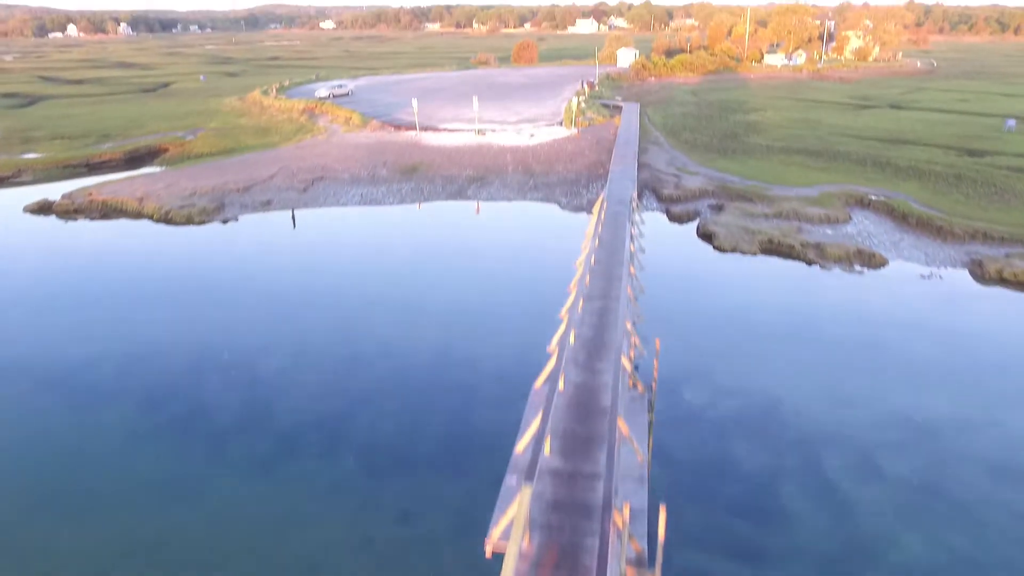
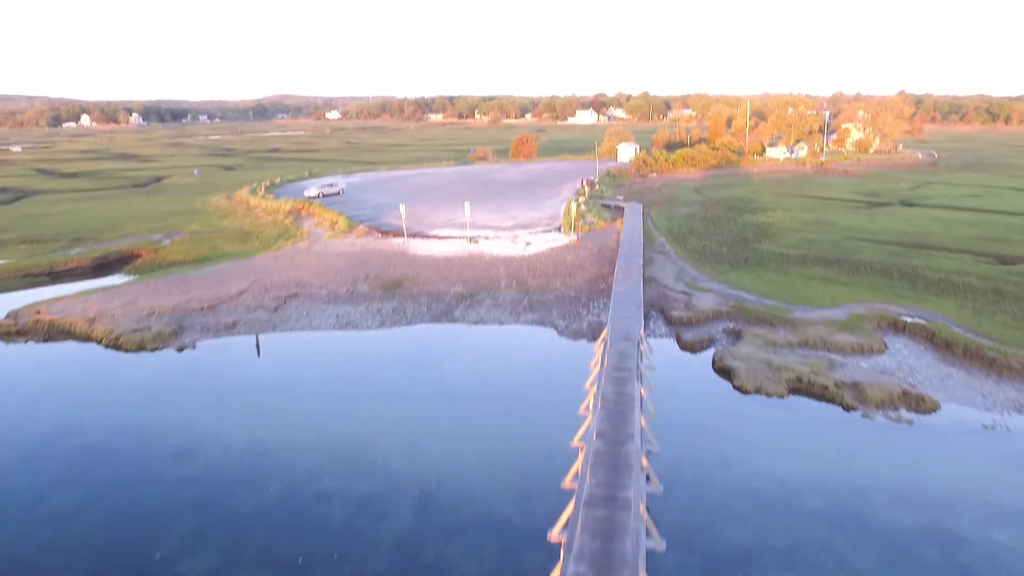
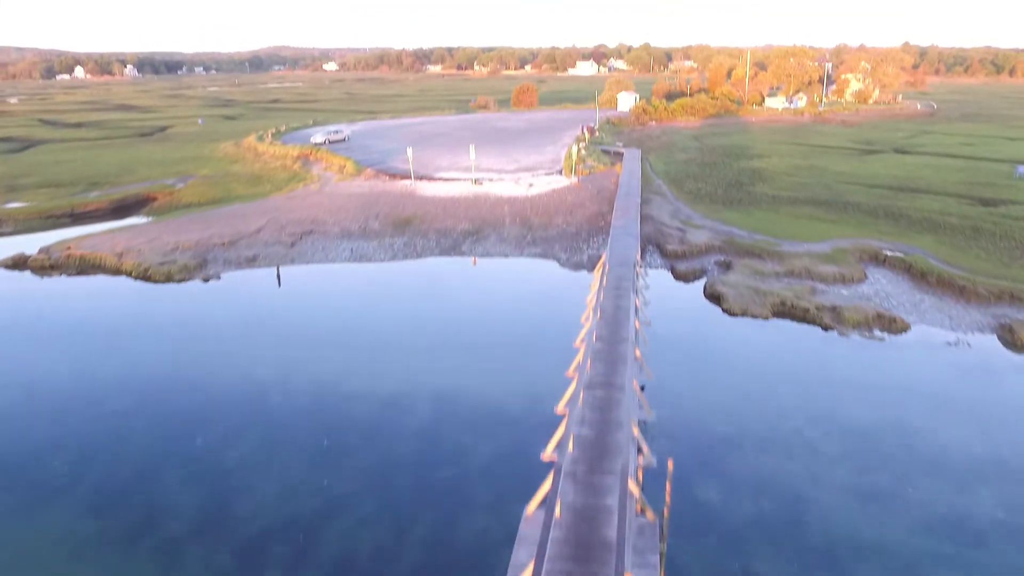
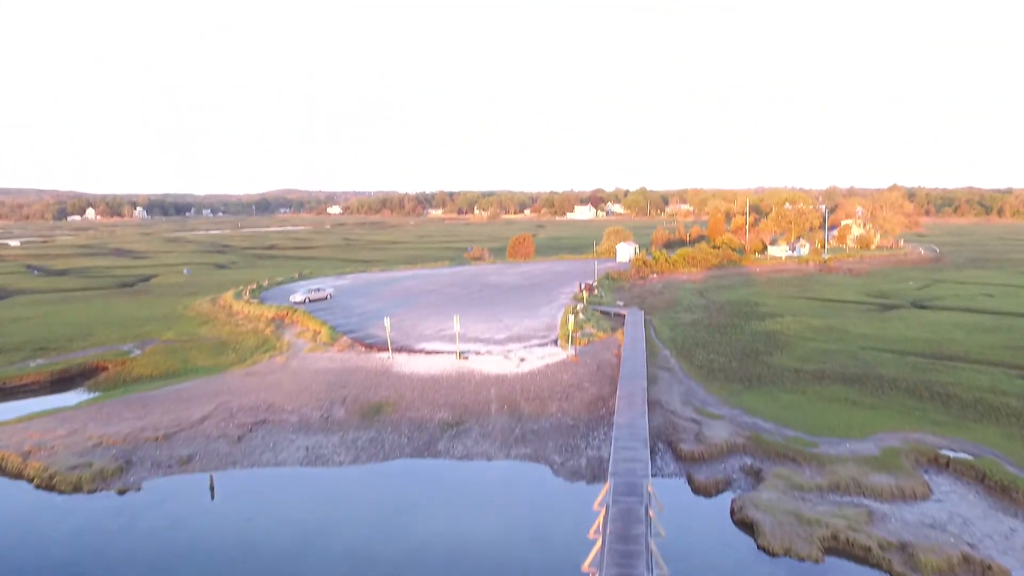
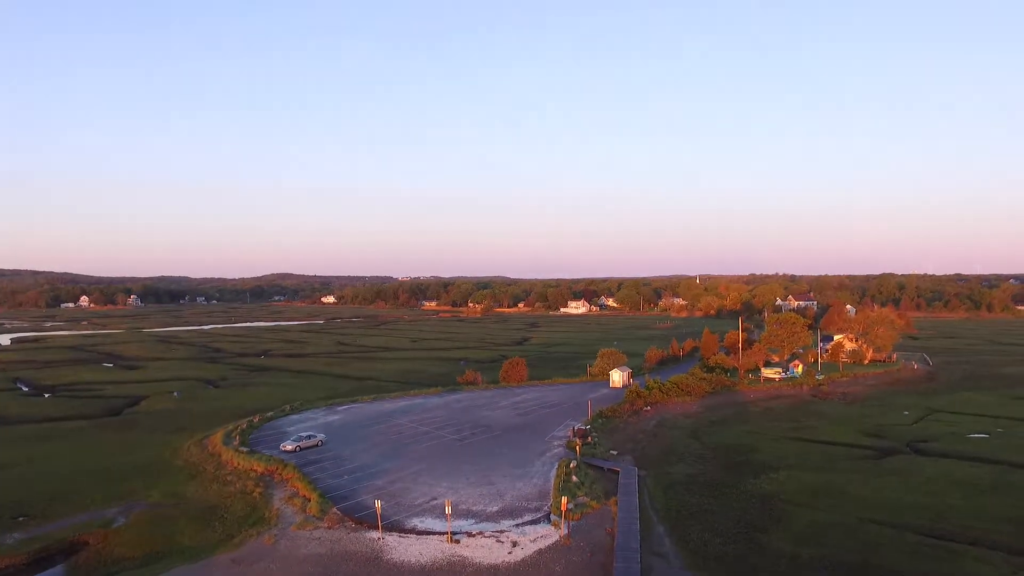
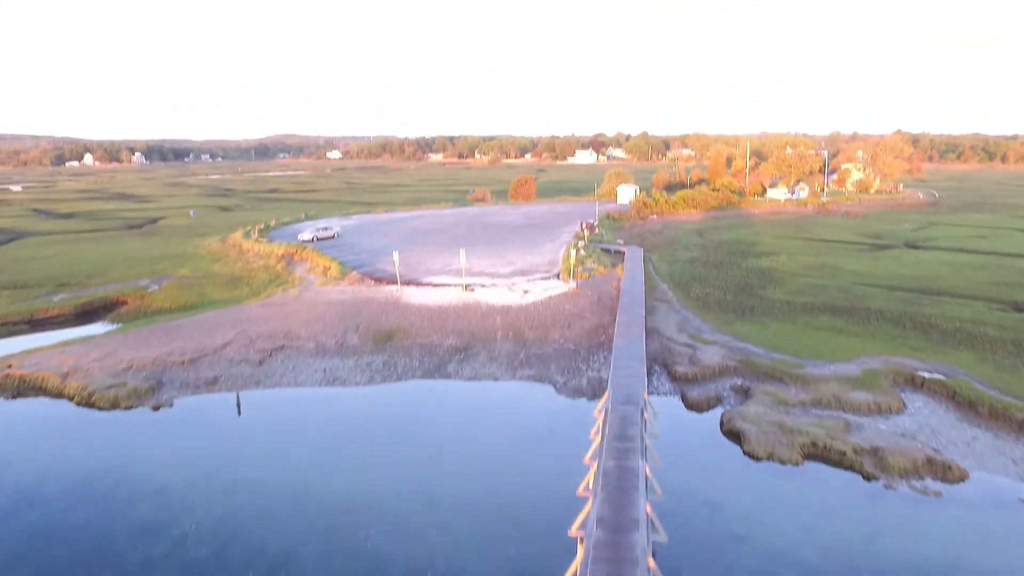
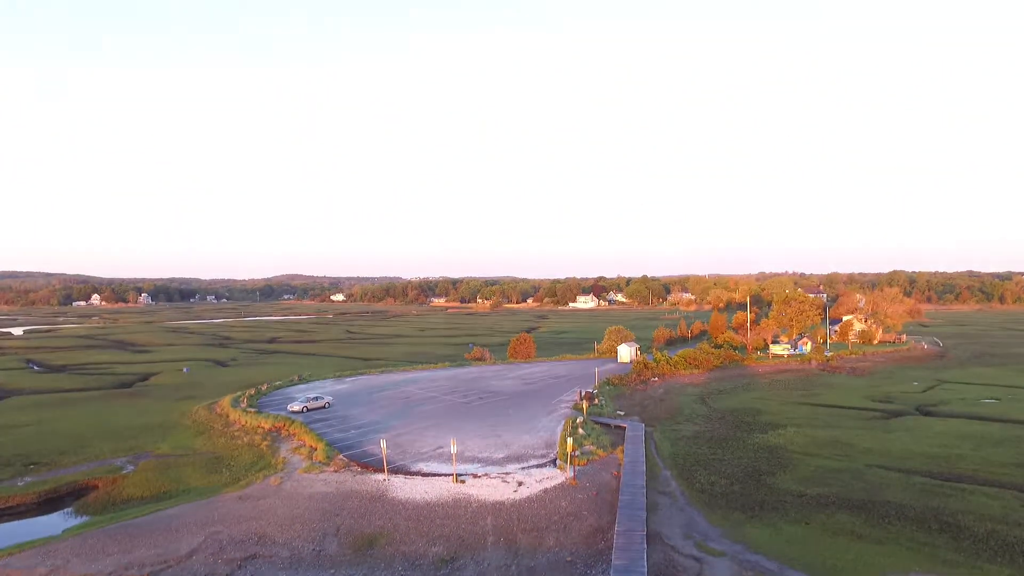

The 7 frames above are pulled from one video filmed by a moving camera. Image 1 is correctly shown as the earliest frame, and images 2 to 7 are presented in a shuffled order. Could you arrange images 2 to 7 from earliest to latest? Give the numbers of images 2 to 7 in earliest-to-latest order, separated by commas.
3, 2, 6, 4, 7, 5
